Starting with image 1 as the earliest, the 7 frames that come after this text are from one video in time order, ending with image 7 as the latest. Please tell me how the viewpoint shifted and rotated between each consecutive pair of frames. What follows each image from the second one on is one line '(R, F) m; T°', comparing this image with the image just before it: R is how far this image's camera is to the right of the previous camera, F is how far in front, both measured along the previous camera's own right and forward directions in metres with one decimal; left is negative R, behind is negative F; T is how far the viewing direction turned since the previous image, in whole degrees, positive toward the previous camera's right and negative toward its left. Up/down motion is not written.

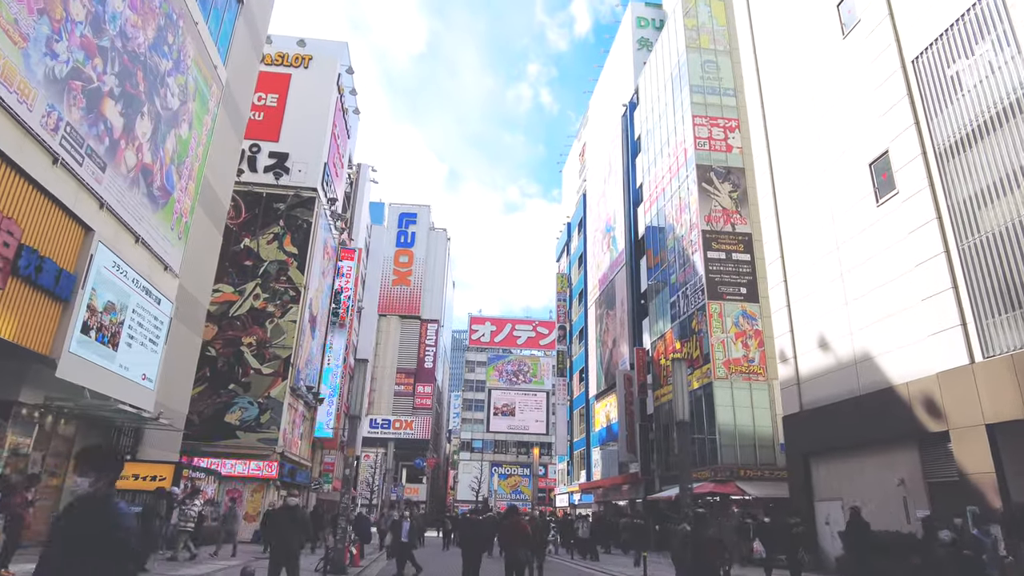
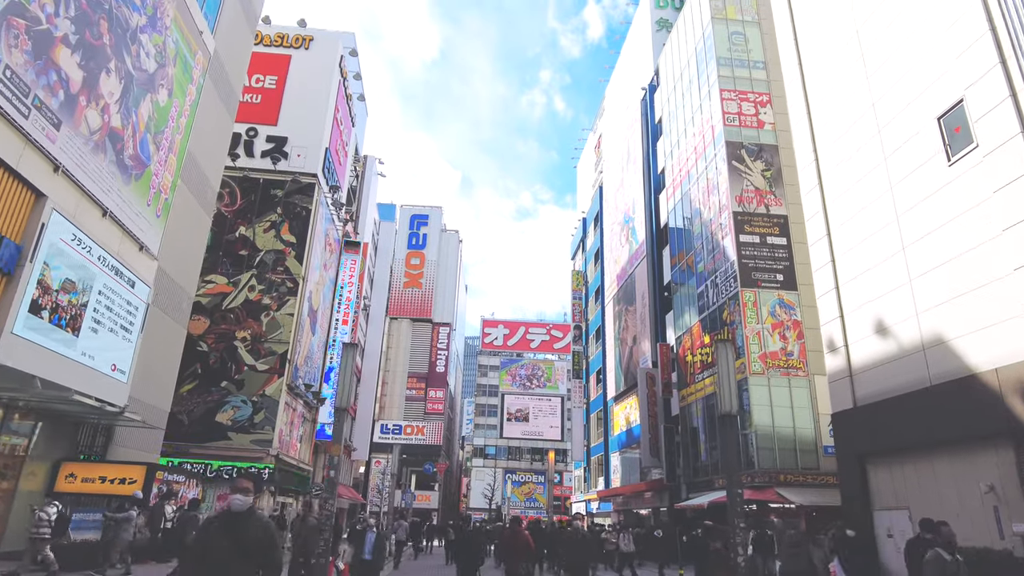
(0.0, +2.3) m; -1°
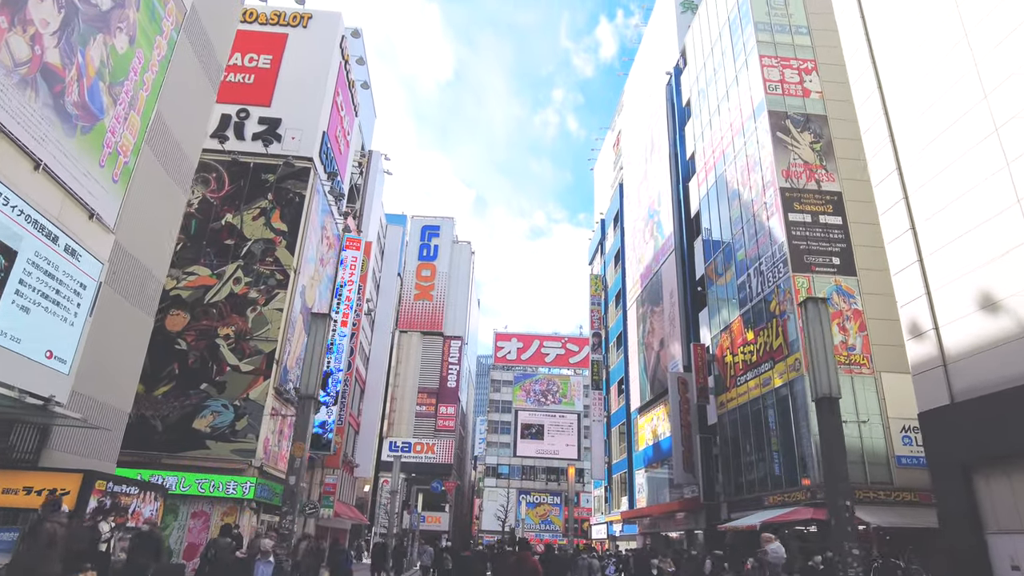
(-0.1, +3.2) m; -1°
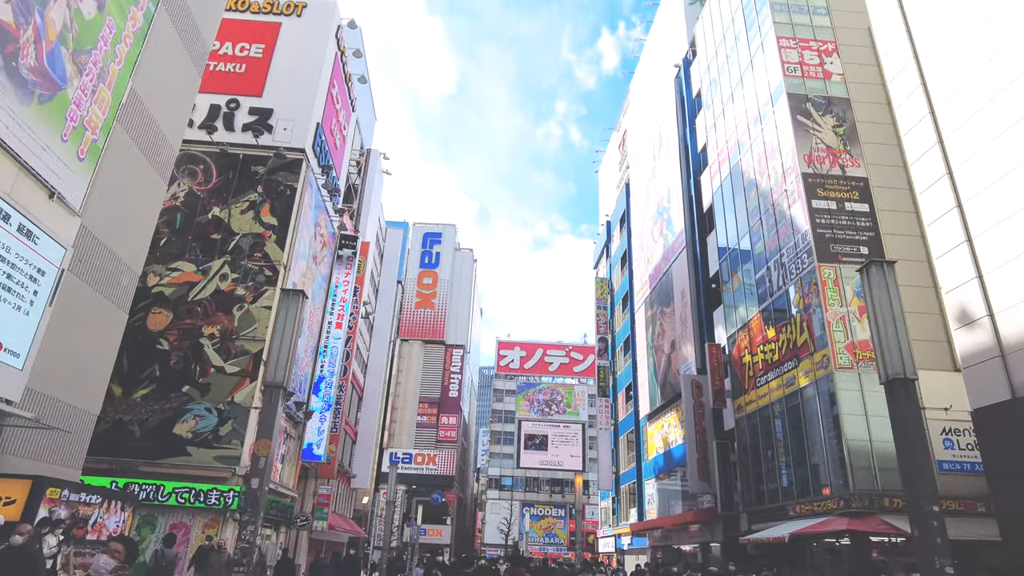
(0.0, +1.6) m; 0°
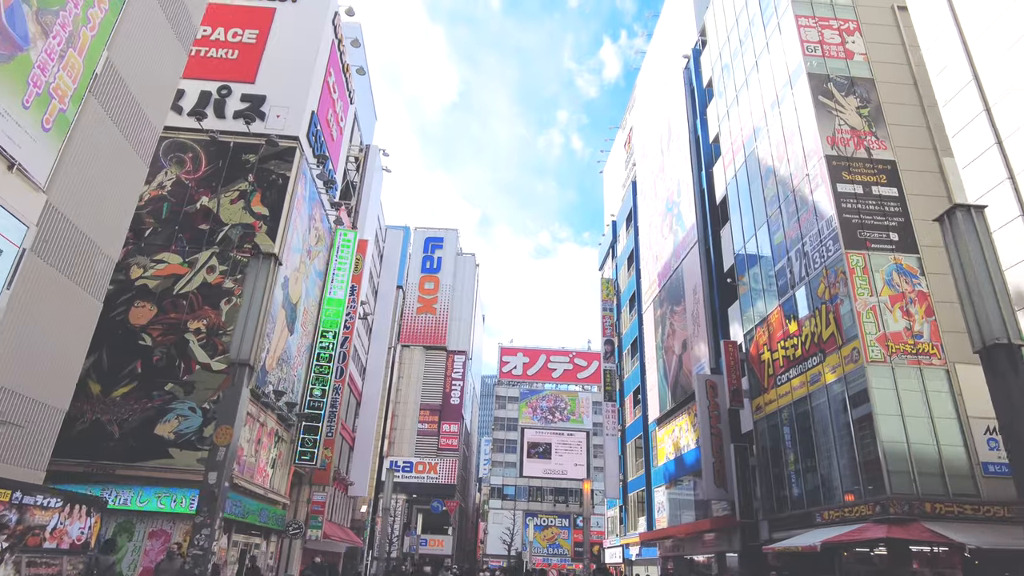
(-0.1, +1.4) m; 0°
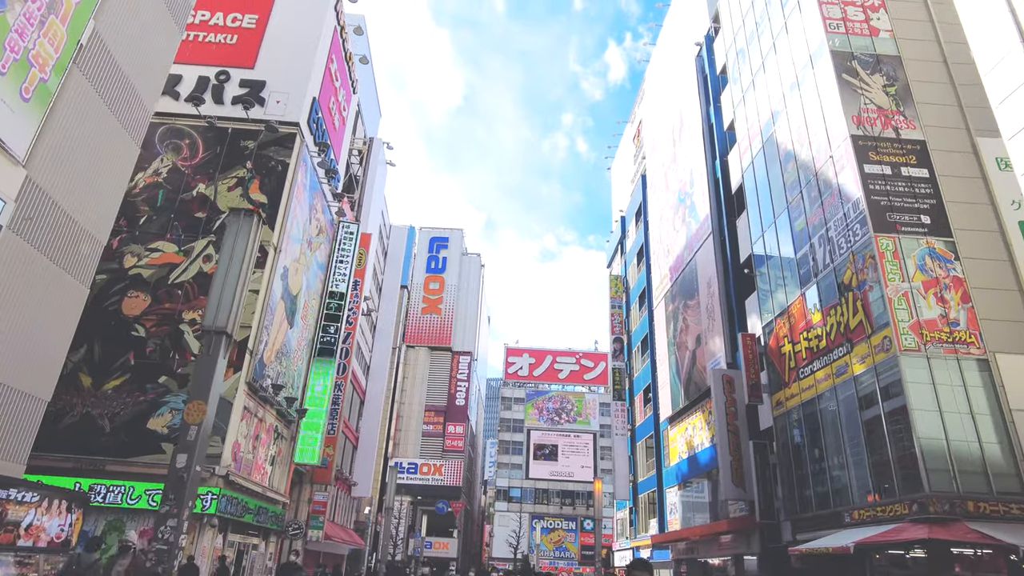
(-0.1, +1.0) m; 0°
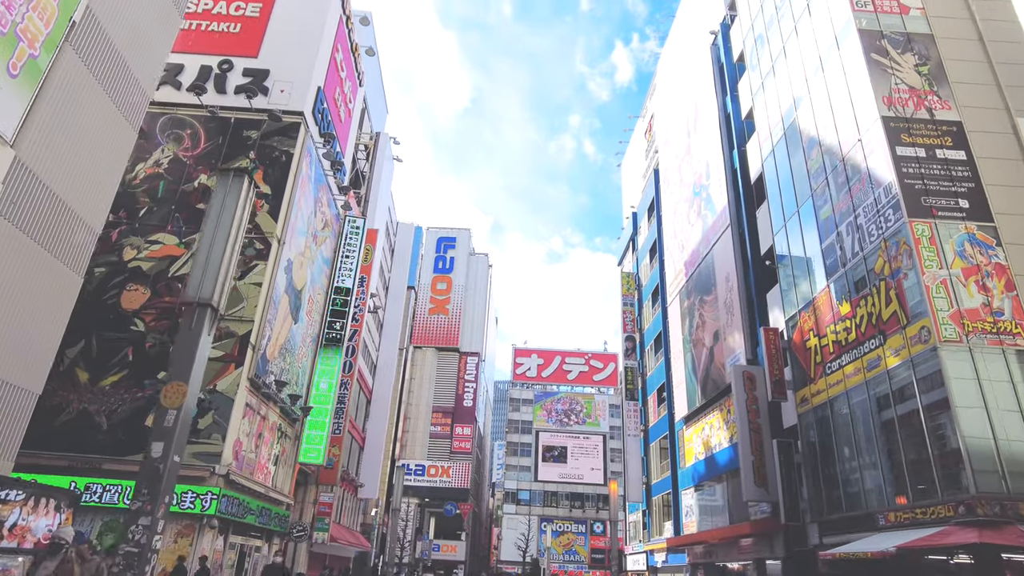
(-0.2, +0.9) m; -1°
